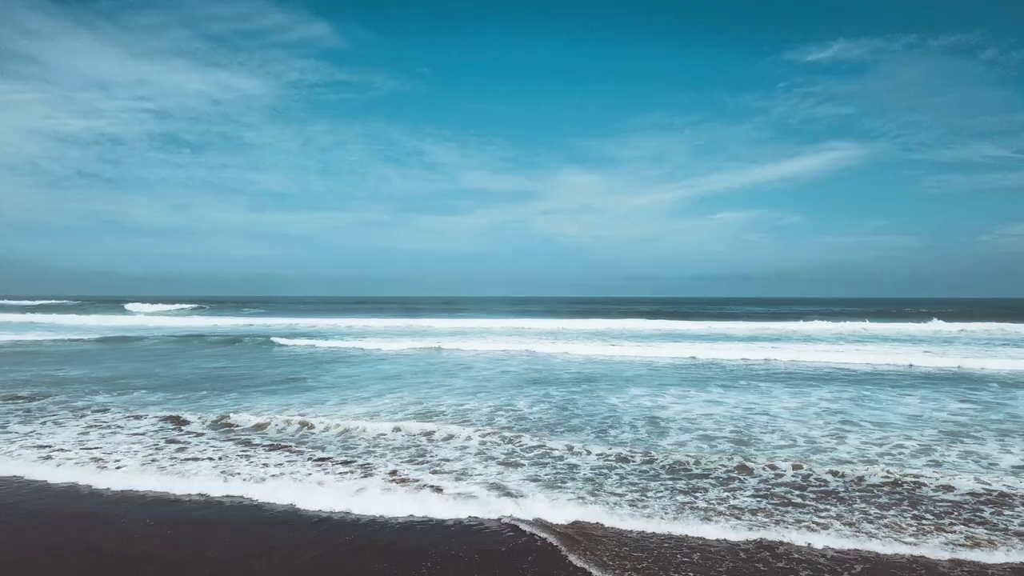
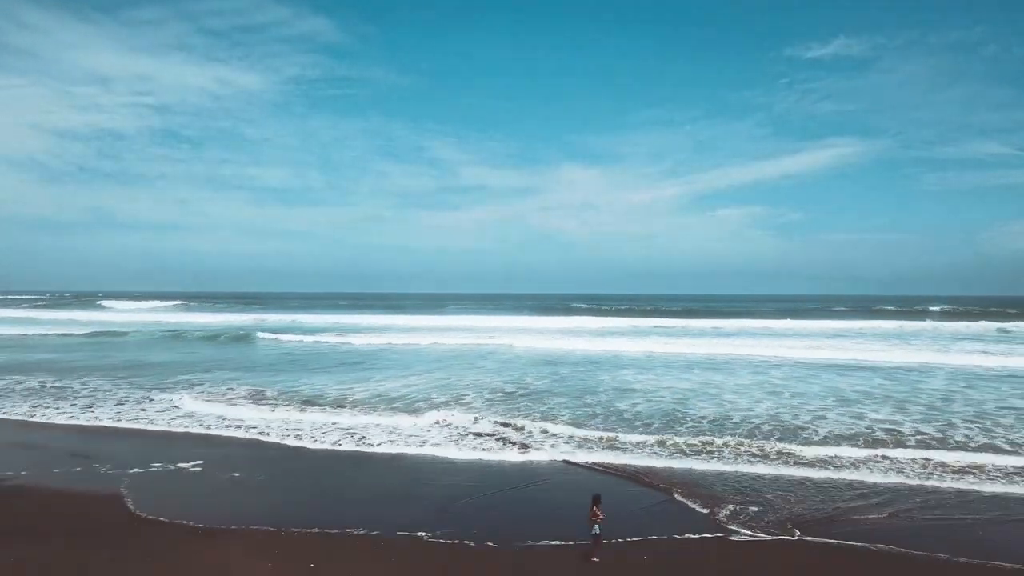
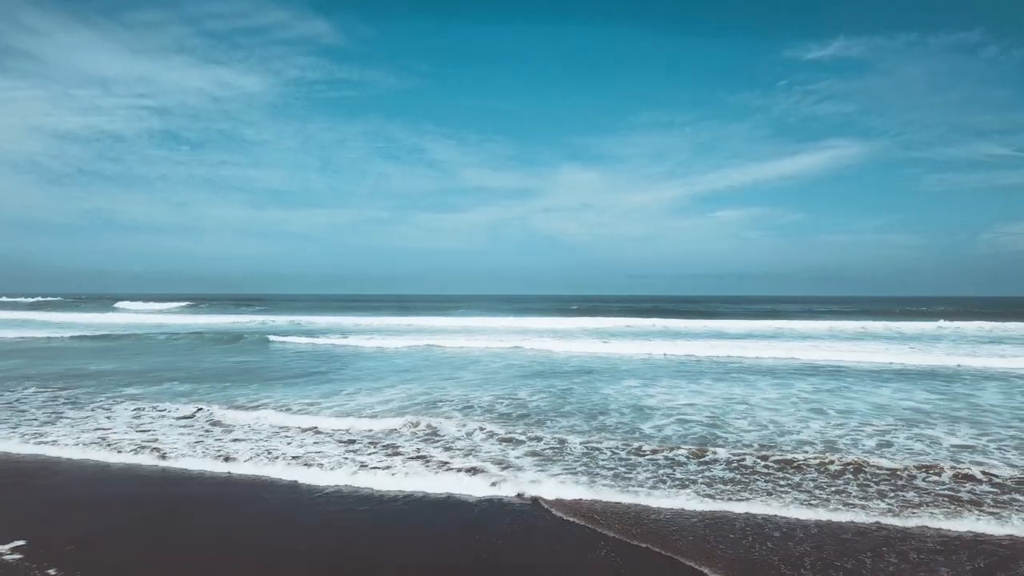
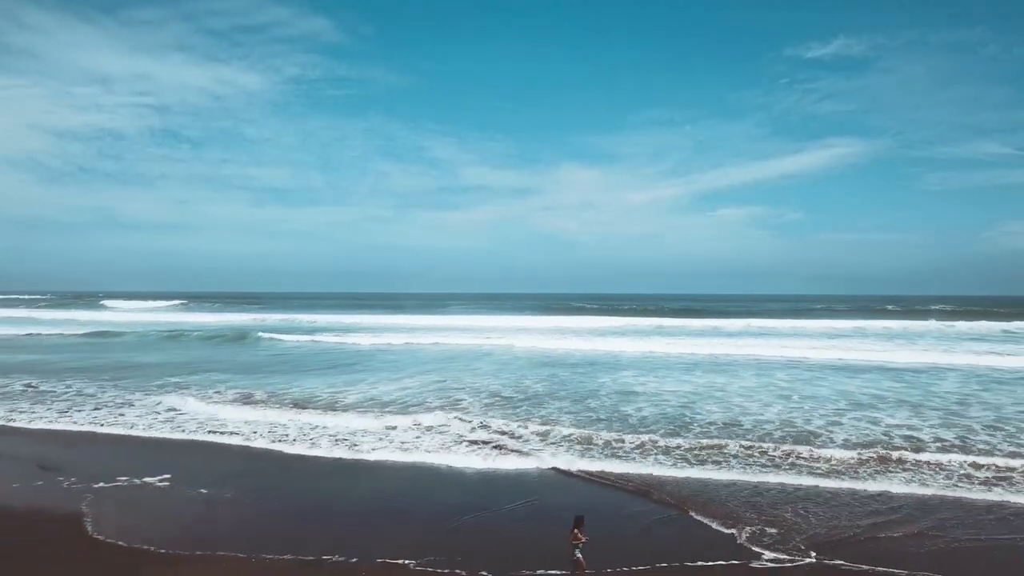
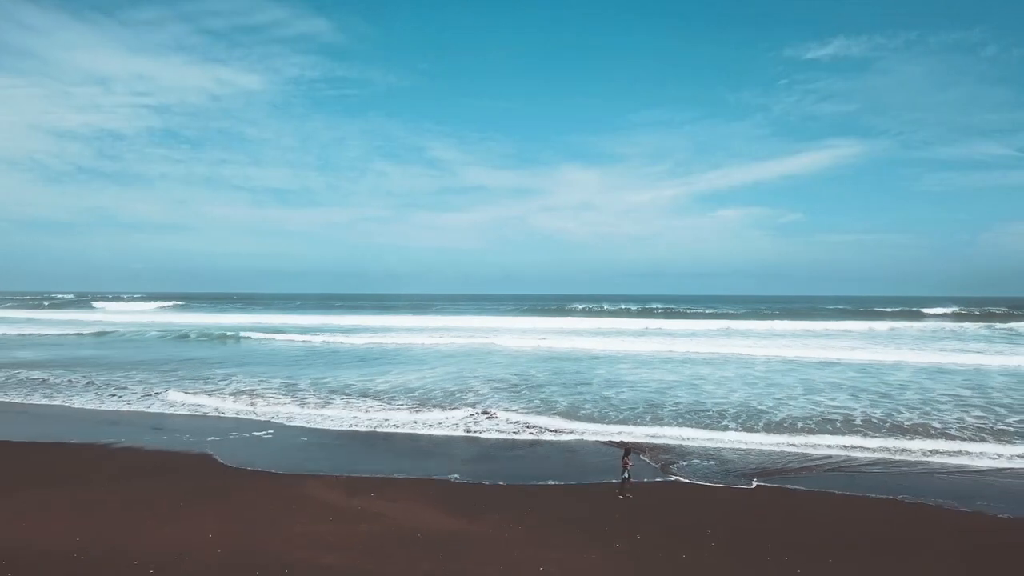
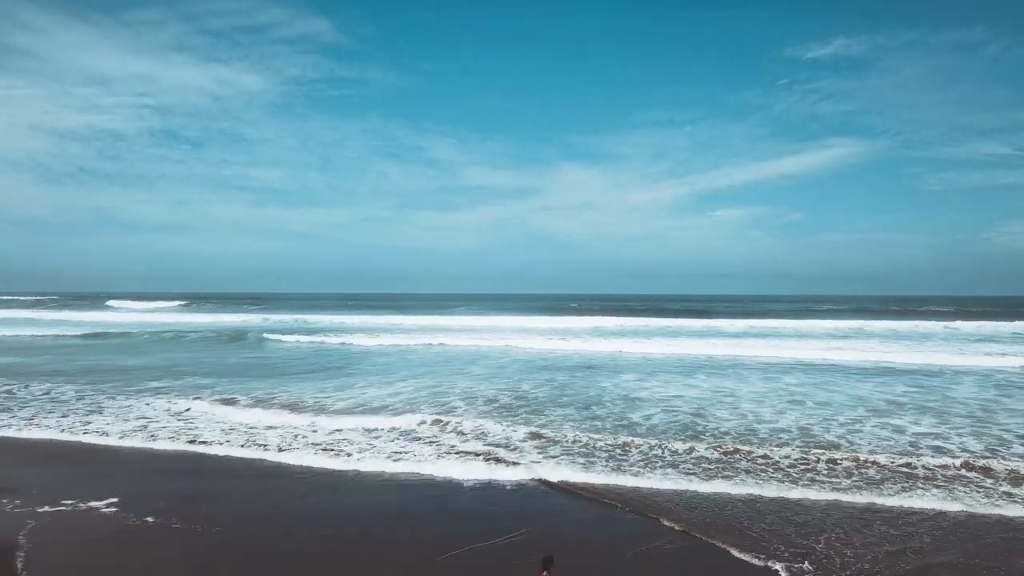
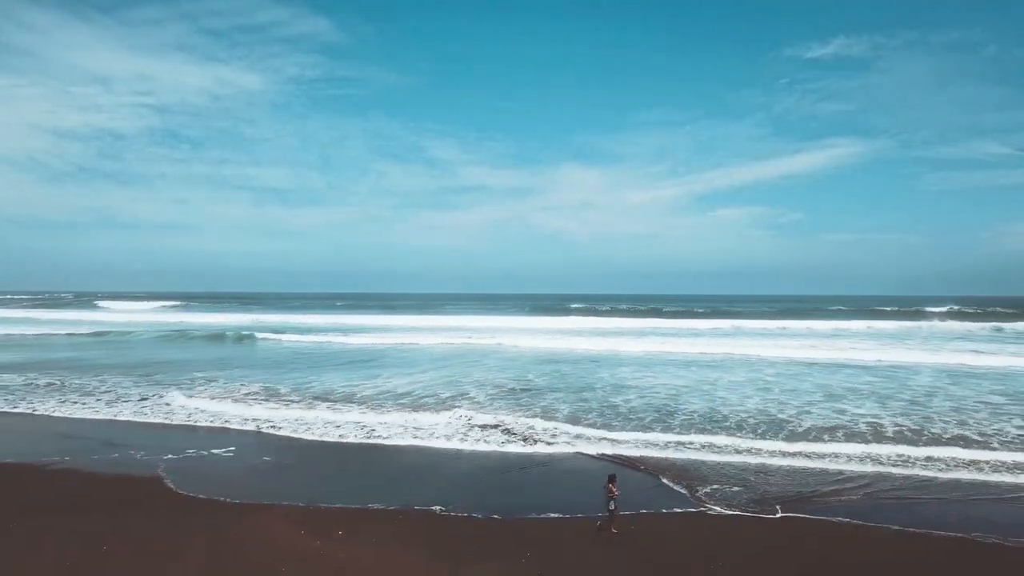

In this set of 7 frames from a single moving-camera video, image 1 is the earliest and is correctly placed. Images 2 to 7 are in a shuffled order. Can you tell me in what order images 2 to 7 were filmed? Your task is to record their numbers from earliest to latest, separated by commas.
3, 6, 4, 2, 7, 5
